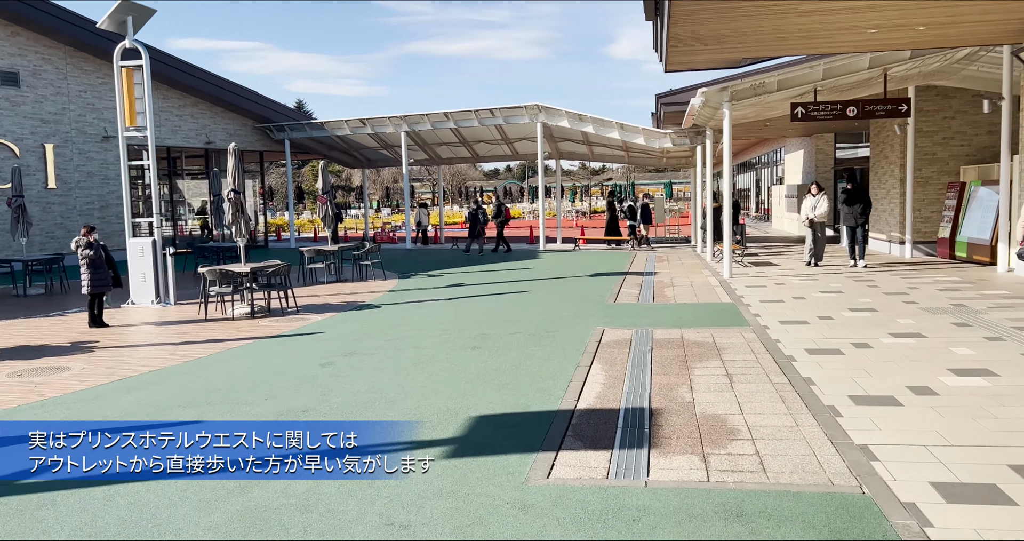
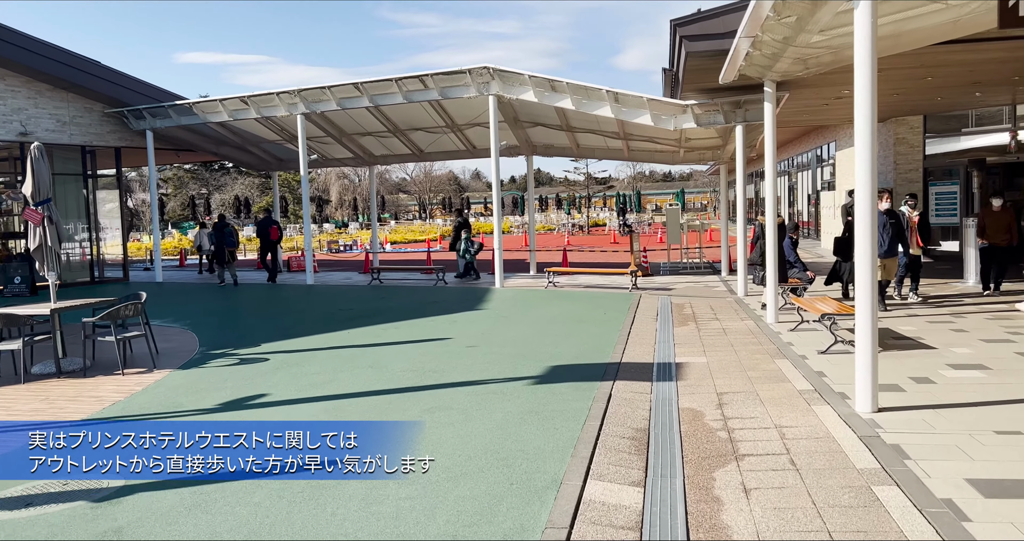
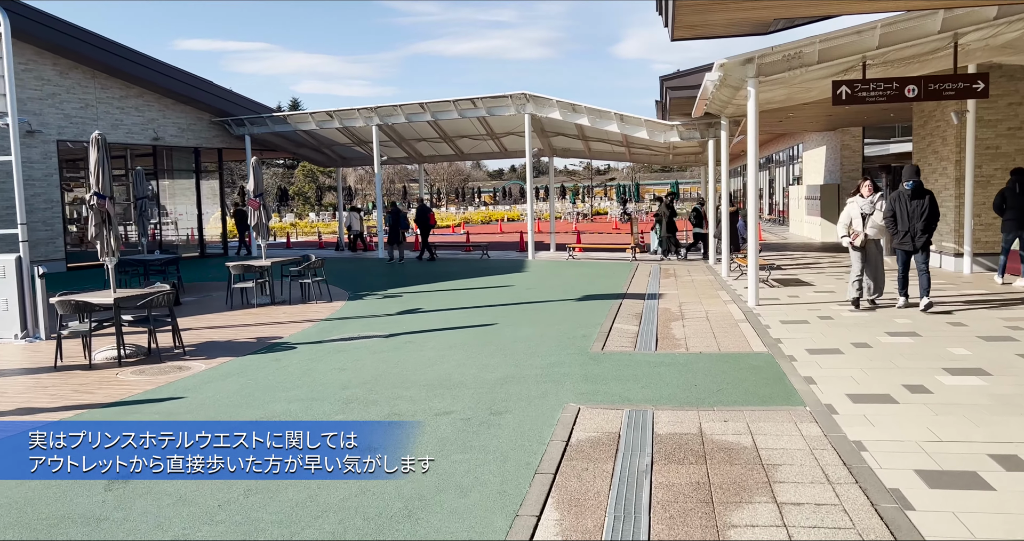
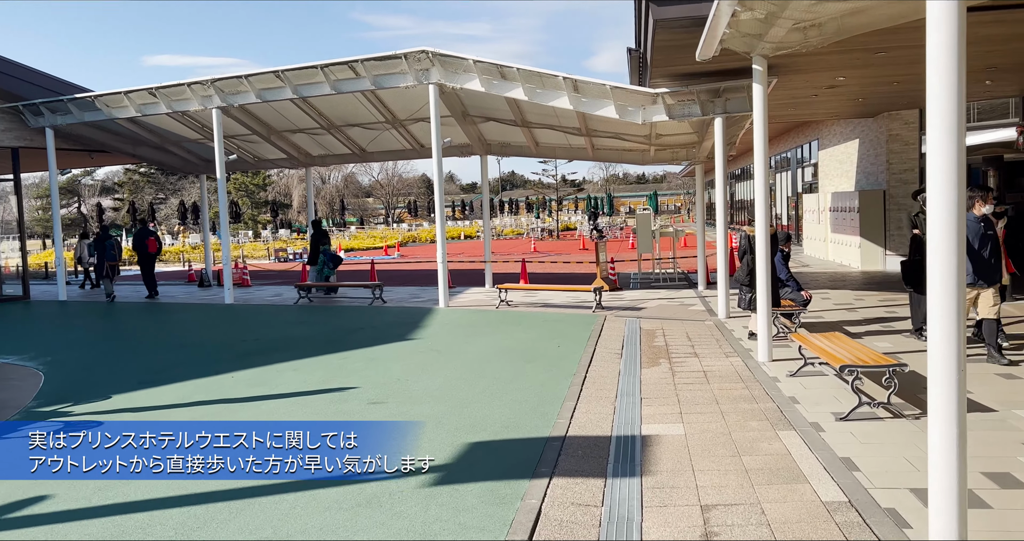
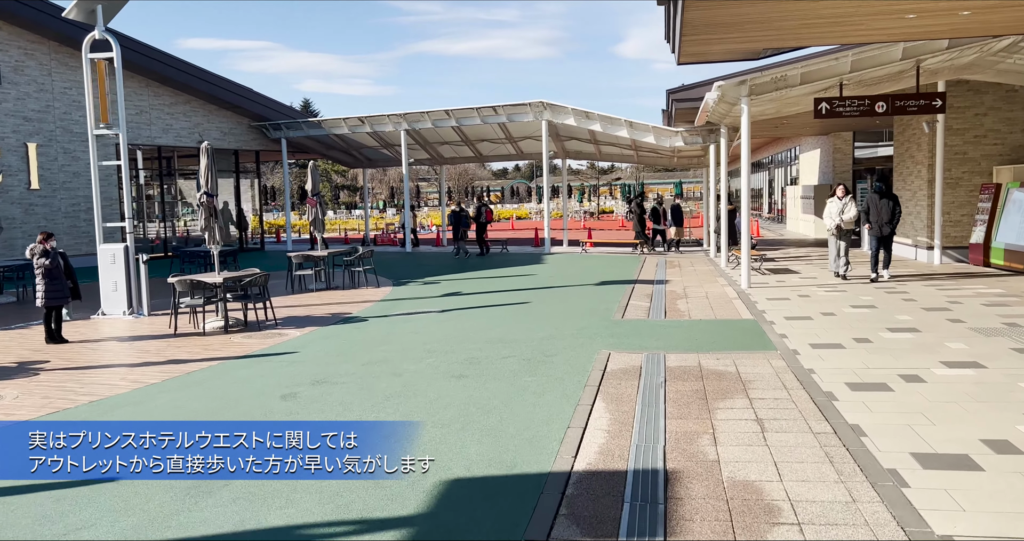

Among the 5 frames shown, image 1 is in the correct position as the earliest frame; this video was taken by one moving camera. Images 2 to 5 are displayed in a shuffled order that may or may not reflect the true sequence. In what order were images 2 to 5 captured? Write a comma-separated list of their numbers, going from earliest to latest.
5, 3, 2, 4
